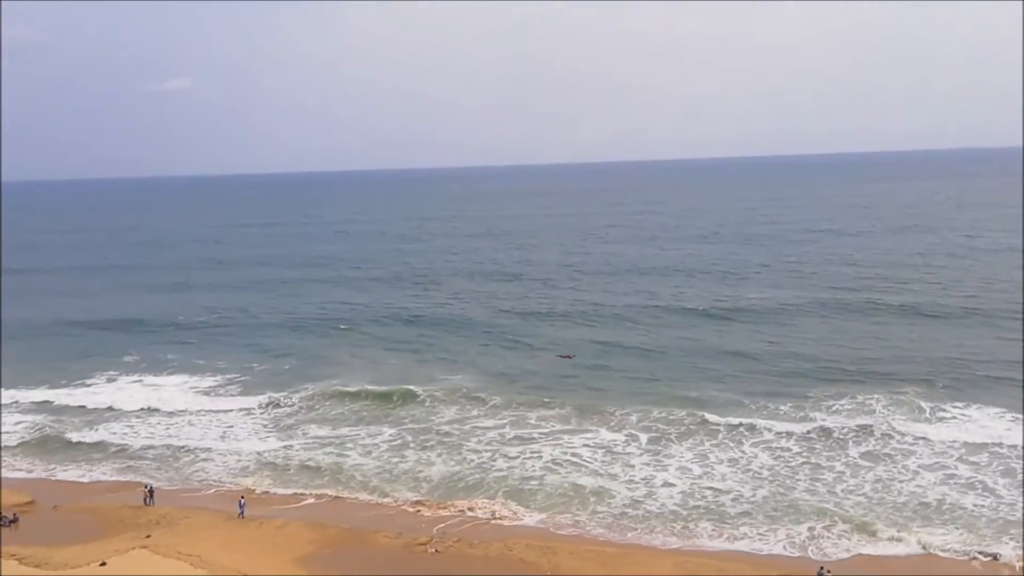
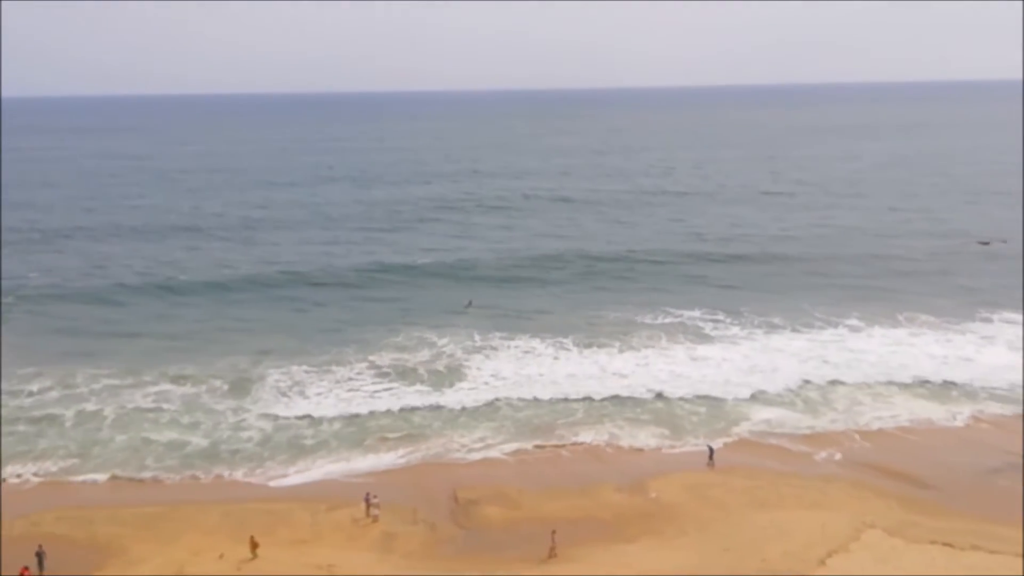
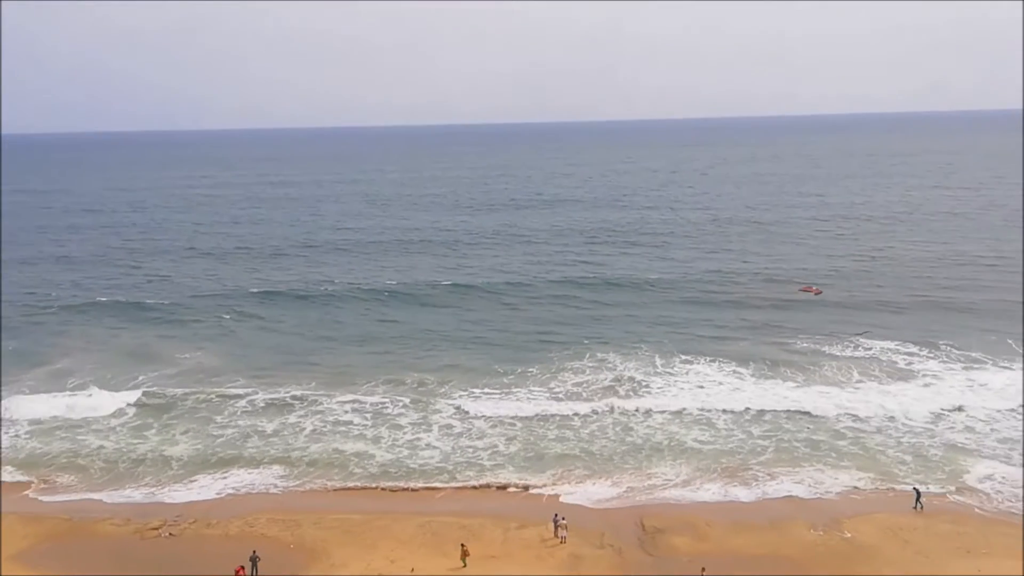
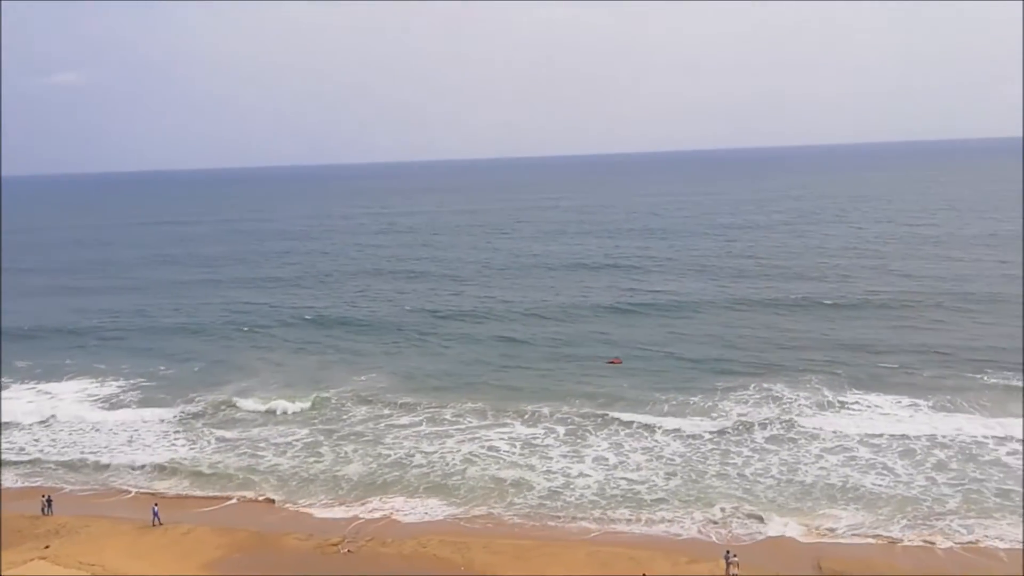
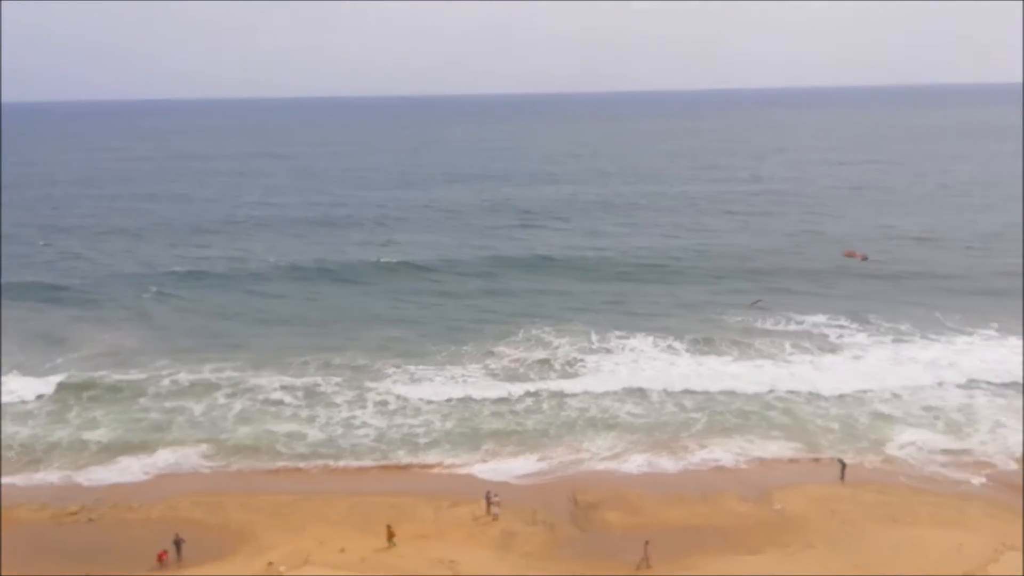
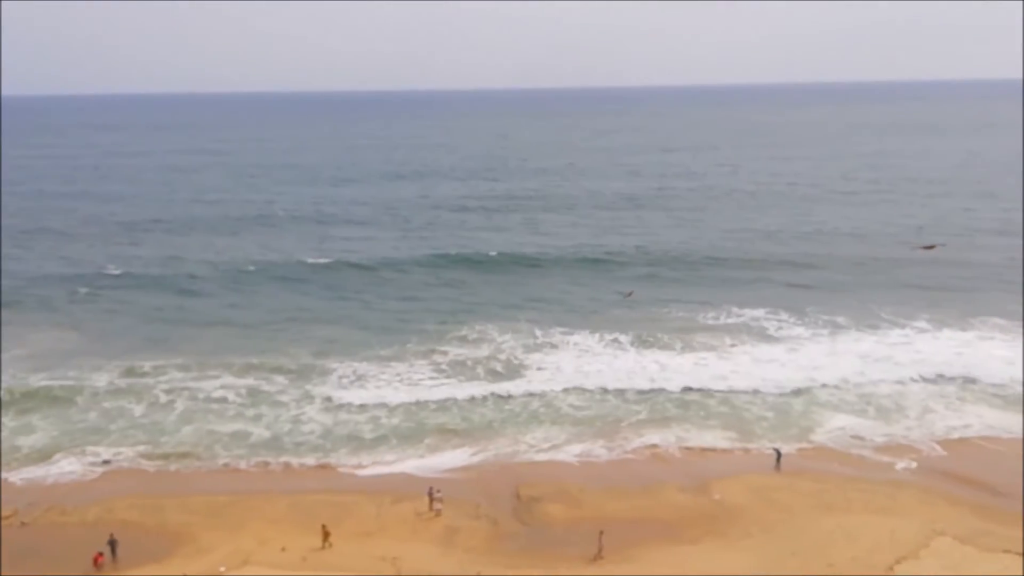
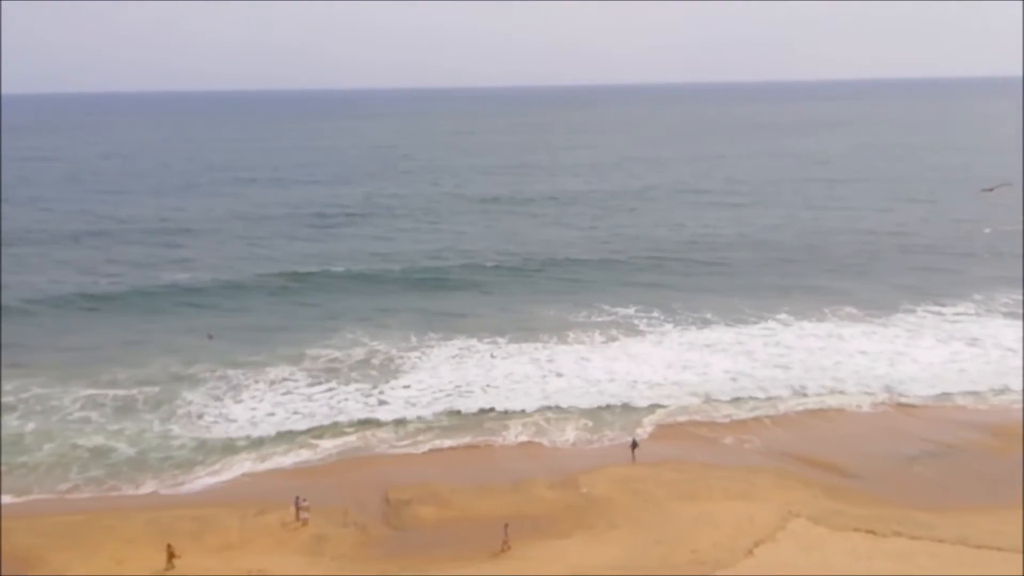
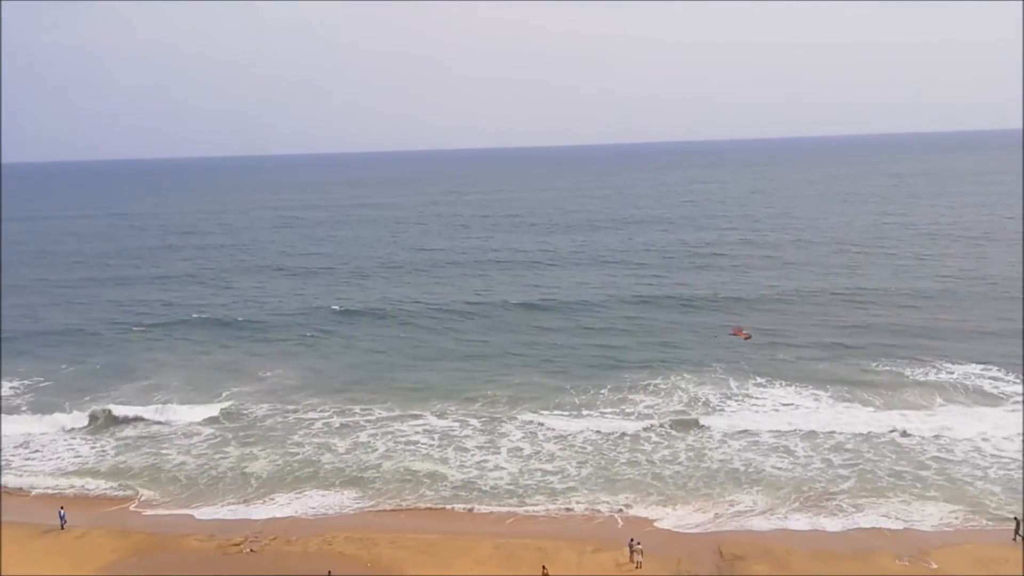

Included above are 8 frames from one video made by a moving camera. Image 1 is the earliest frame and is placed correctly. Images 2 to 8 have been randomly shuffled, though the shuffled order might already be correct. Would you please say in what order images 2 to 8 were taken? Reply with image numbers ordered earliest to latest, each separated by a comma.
4, 8, 3, 5, 6, 2, 7
